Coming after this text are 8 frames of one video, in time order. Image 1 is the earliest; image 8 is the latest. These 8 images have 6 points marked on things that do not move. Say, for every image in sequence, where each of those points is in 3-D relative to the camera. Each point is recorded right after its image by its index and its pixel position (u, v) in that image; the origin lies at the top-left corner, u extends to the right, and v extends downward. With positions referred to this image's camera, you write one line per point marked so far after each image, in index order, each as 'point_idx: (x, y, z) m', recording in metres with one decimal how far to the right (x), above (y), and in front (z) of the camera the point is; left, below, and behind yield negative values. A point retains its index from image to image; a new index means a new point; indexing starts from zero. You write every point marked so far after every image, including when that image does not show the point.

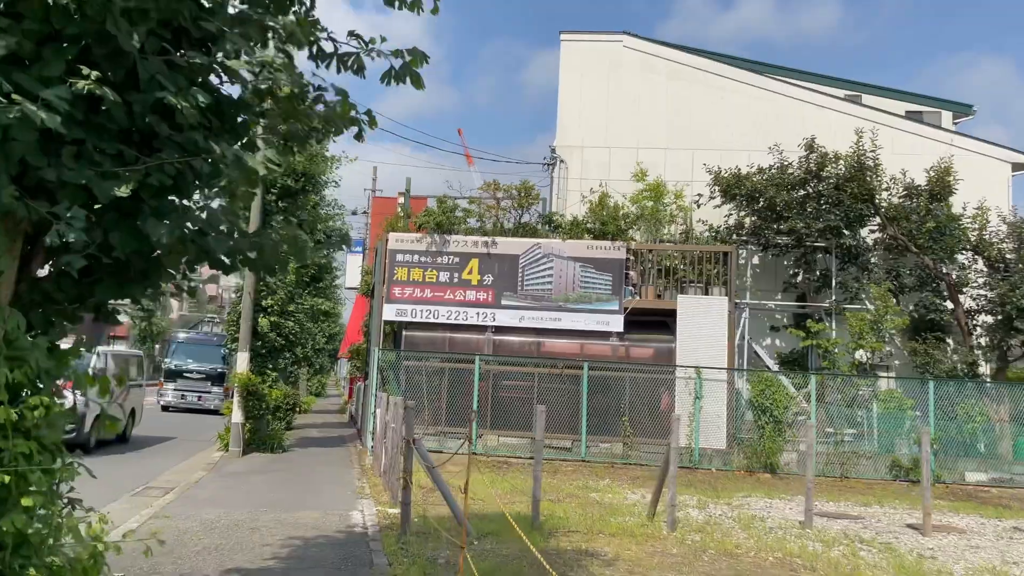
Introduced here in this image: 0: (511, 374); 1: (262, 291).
0: (0.0, -1.7, +15.8) m
1: (-4.8, 0.0, +15.5) m
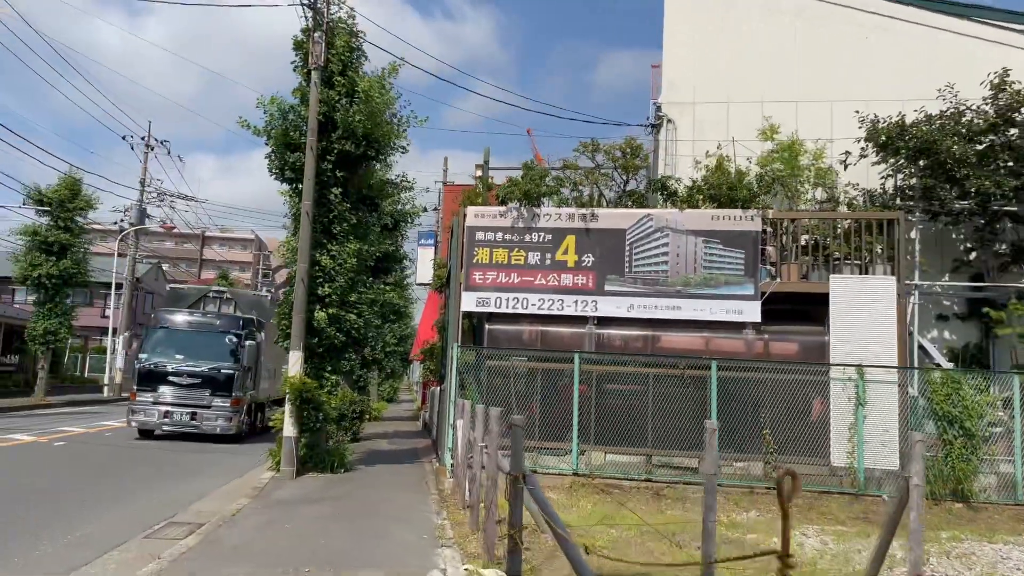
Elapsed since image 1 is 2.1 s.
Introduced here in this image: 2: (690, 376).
0: (+1.7, -1.4, +12.8) m
1: (-3.1, +0.2, +12.9) m
2: (+2.8, -1.4, +12.5) m
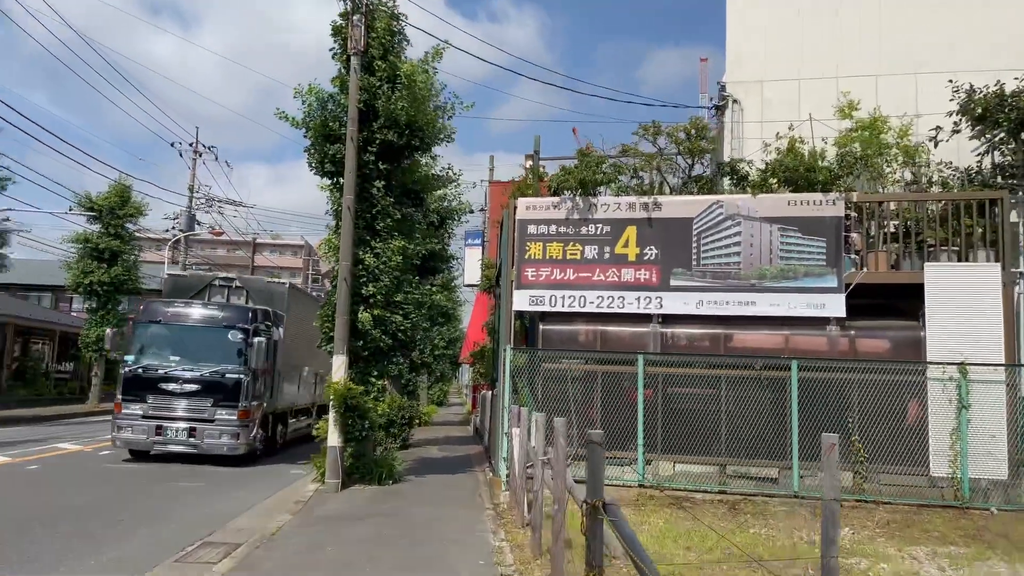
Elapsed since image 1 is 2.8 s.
0: (+2.6, -1.3, +11.7) m
1: (-2.3, +0.2, +12.1) m
2: (+3.6, -1.3, +11.4) m
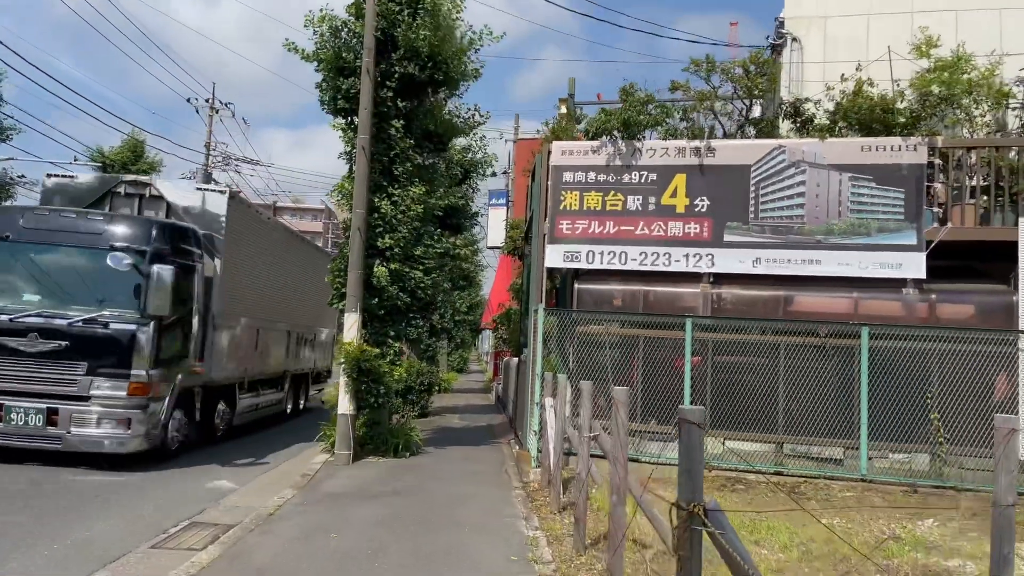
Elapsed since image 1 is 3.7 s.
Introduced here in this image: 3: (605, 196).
0: (+3.0, -0.7, +10.4) m
1: (-1.8, +0.8, +10.9) m
2: (+4.0, -0.7, +10.1) m
3: (+1.3, +1.3, +11.0) m
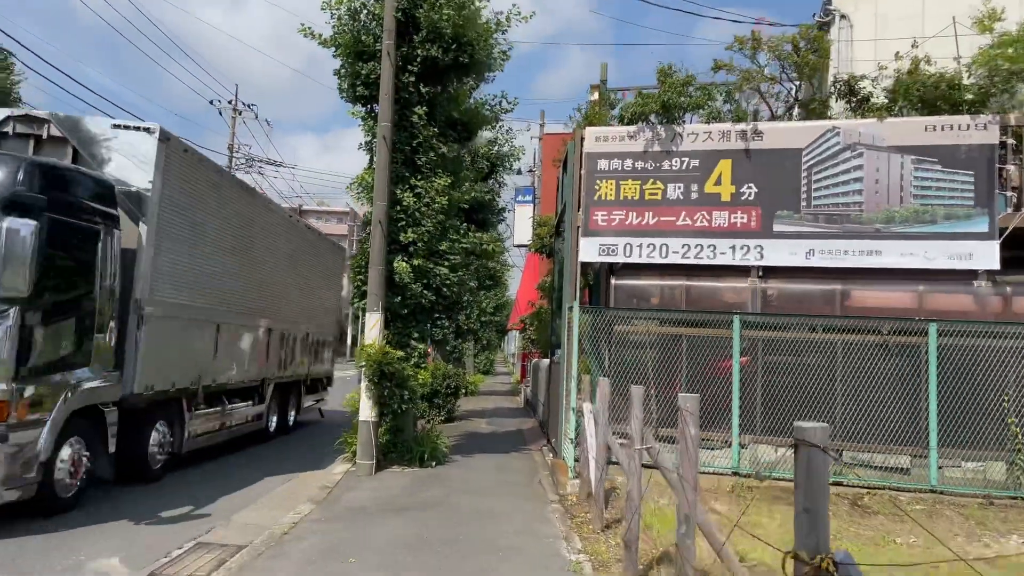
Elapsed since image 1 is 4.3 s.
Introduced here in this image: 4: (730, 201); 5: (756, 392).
0: (+3.4, -0.7, +9.6) m
1: (-1.4, +0.9, +10.2) m
2: (+4.4, -0.6, +9.2) m
3: (+1.7, +1.3, +10.2) m
4: (+2.7, +1.1, +9.9) m
5: (+2.9, -1.3, +9.7) m
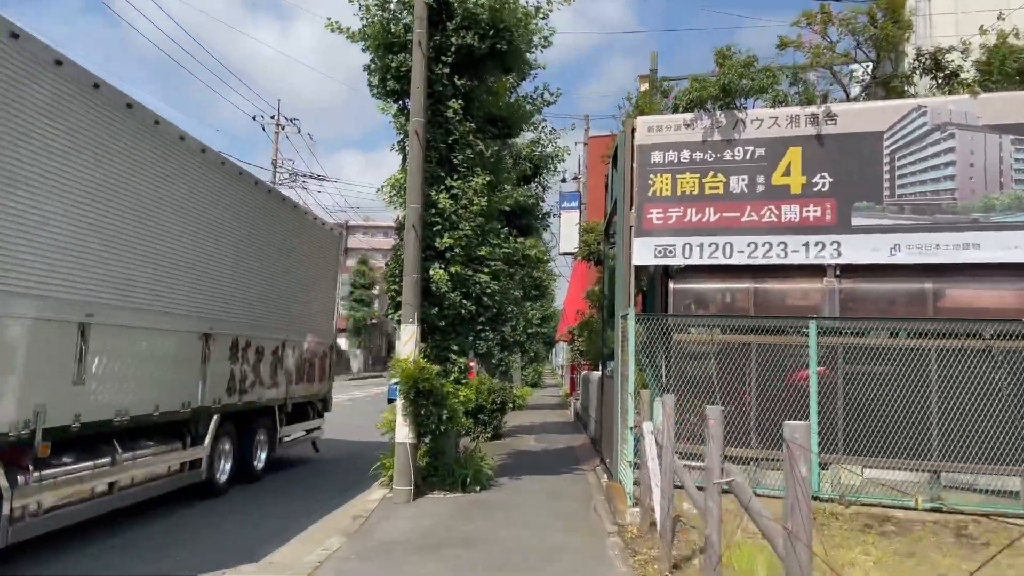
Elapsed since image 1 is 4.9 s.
0: (+3.9, -0.7, +8.5) m
1: (-0.9, +0.8, +9.4) m
2: (+4.9, -0.6, +8.1) m
3: (+2.2, +1.3, +9.2) m
4: (+3.2, +1.1, +8.9) m
5: (+3.5, -1.3, +8.6) m
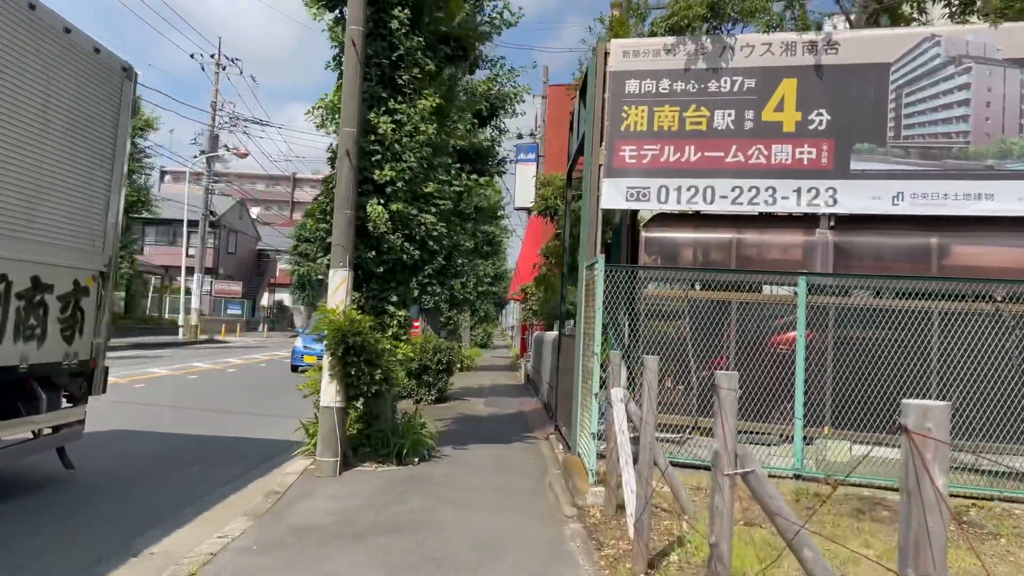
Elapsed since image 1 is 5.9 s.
0: (+3.4, -0.2, +7.5) m
1: (-1.4, +1.4, +8.1) m
2: (+4.5, -0.2, +7.1) m
3: (+1.7, +1.8, +8.1) m
4: (+2.8, +1.5, +7.8) m
5: (+3.0, -0.8, +7.6) m
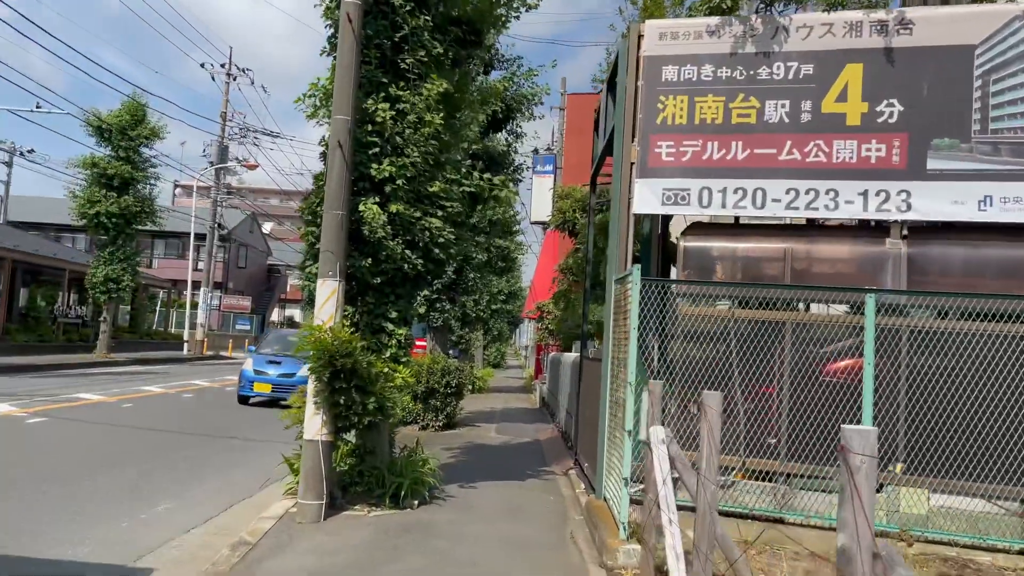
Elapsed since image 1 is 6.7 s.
0: (+3.5, -0.4, +6.4) m
1: (-1.2, +1.2, +7.0) m
2: (+4.6, -0.4, +6.0) m
3: (+1.9, +1.6, +7.0) m
4: (+2.9, +1.4, +6.7) m
5: (+3.1, -1.0, +6.5) m
